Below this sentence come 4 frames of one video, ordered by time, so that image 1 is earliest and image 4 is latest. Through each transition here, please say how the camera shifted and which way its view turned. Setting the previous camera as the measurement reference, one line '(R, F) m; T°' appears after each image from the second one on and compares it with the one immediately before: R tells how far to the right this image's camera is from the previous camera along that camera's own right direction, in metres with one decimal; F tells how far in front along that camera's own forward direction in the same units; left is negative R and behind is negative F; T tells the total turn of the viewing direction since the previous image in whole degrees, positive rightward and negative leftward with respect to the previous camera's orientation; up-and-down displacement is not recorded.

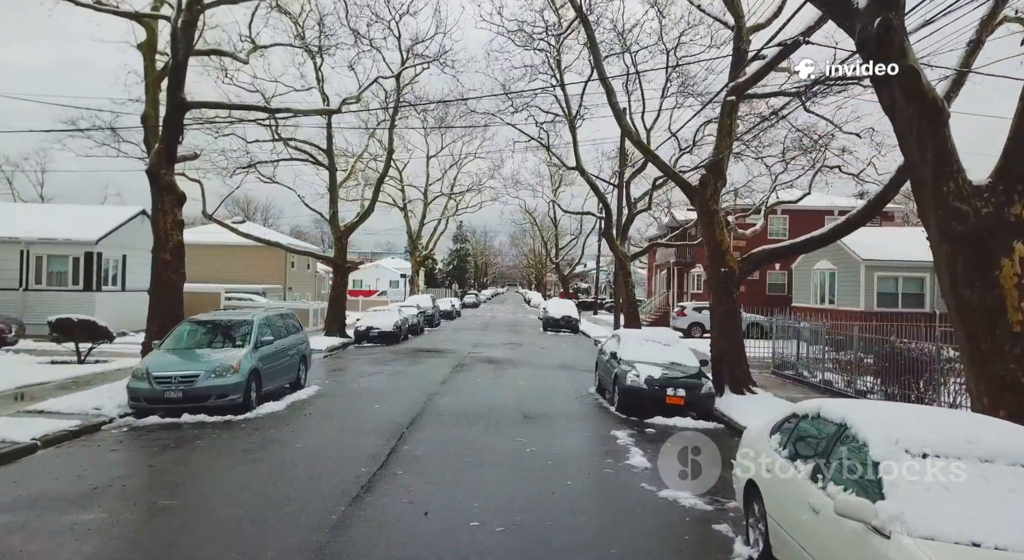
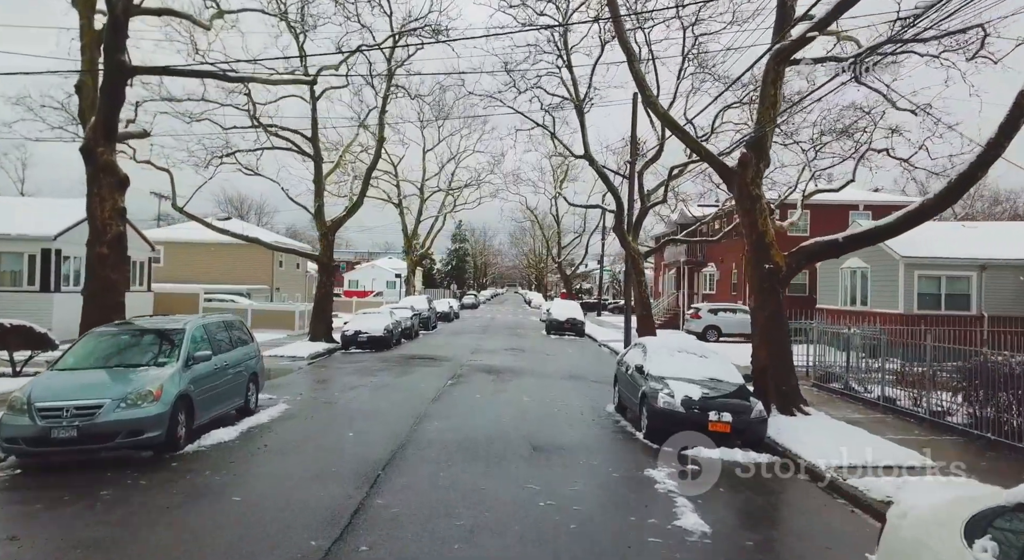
(-0.1, +2.0) m; 0°
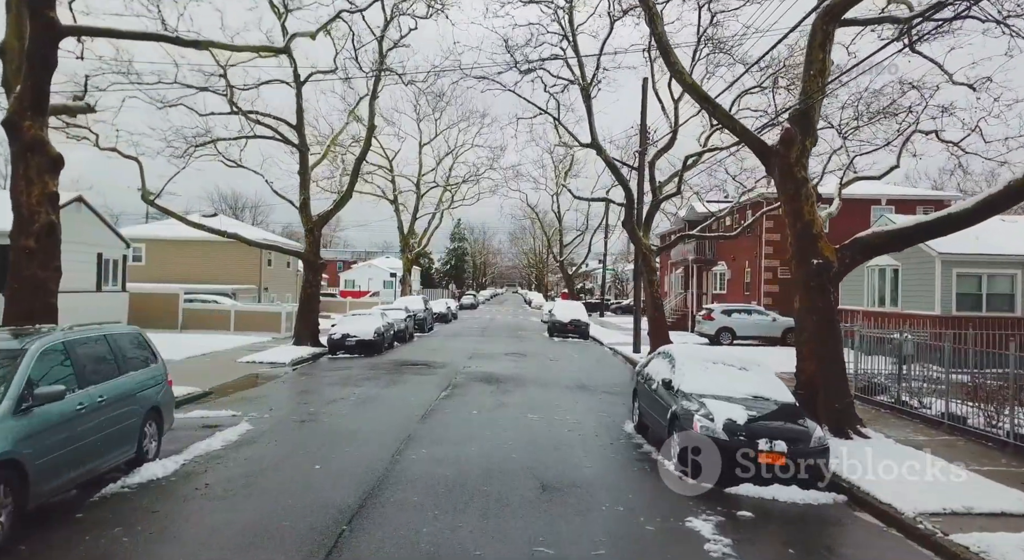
(0.0, +1.6) m; 0°
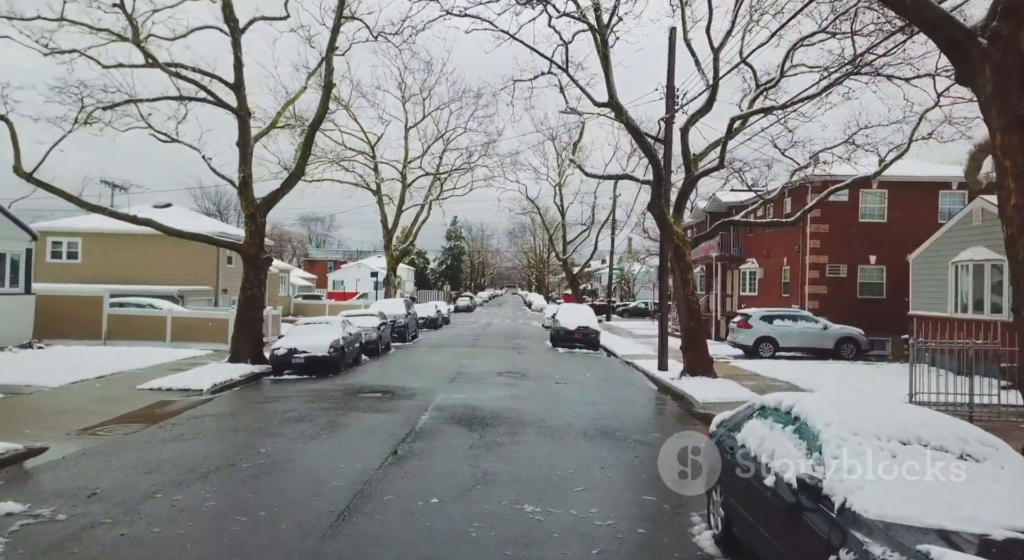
(+0.2, +4.4) m; 0°
